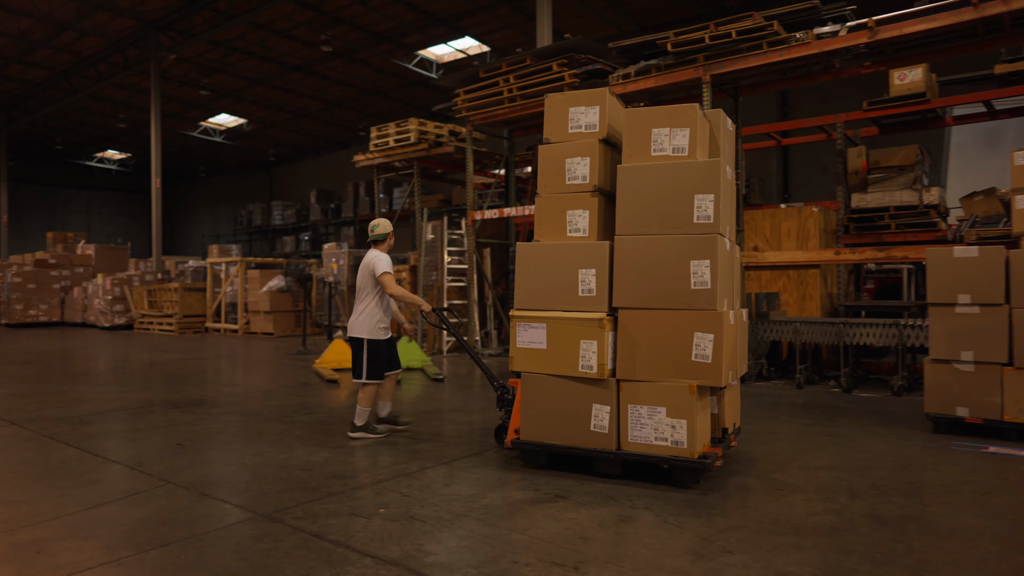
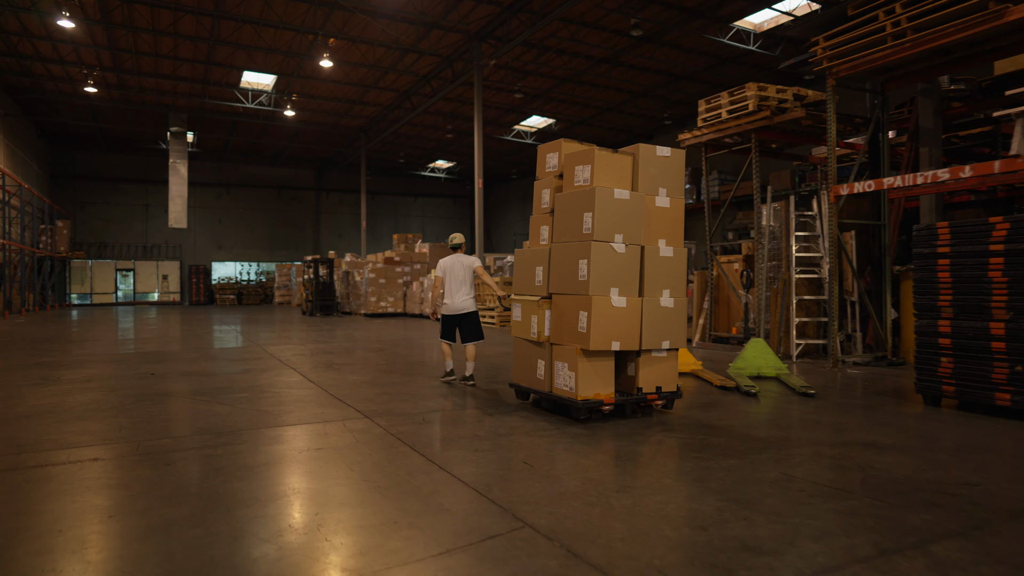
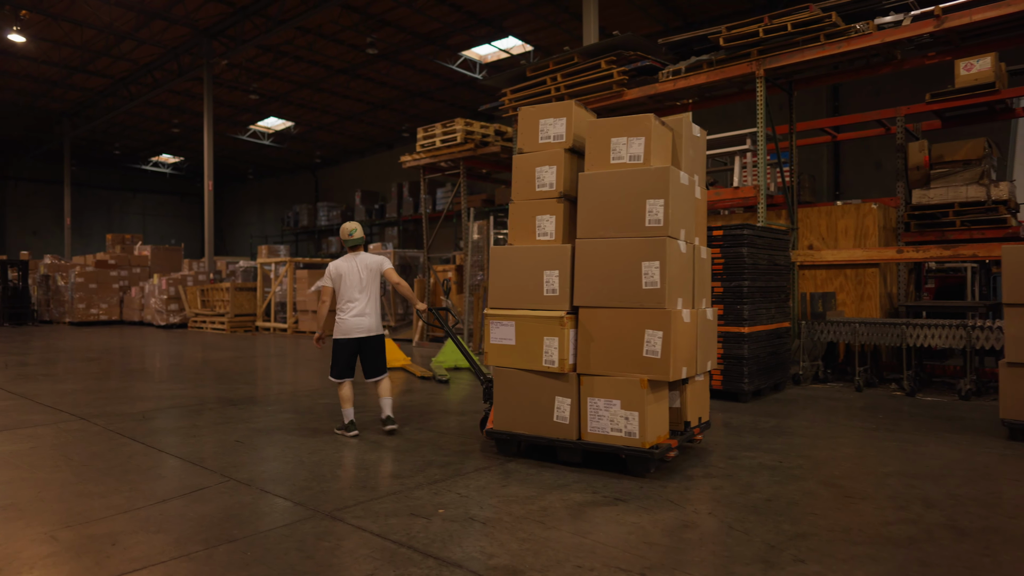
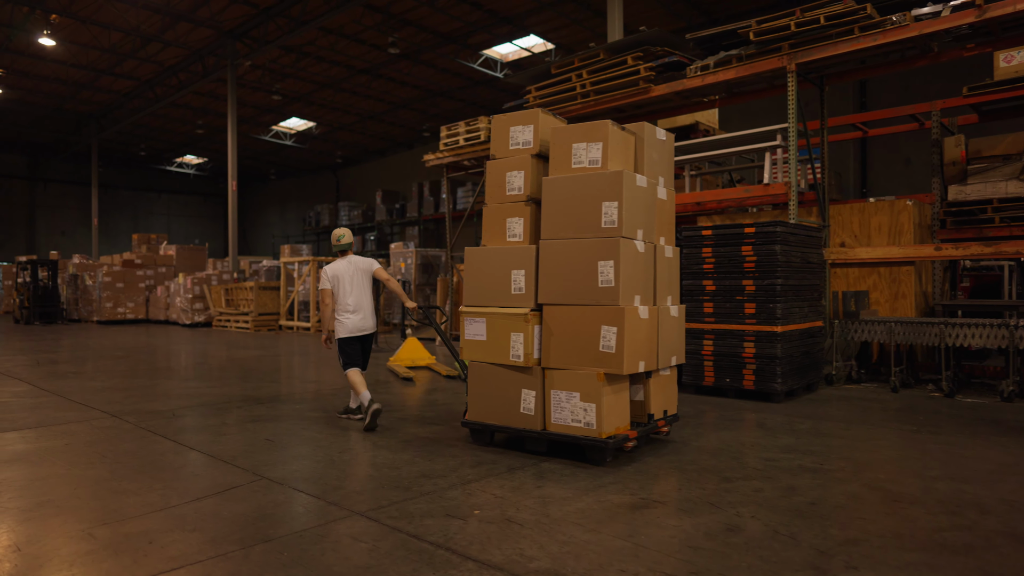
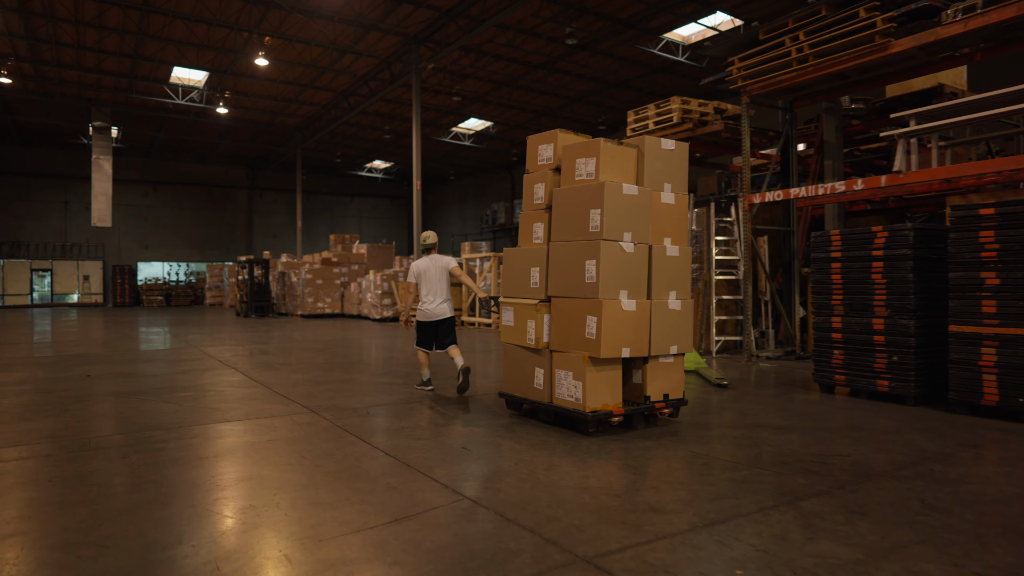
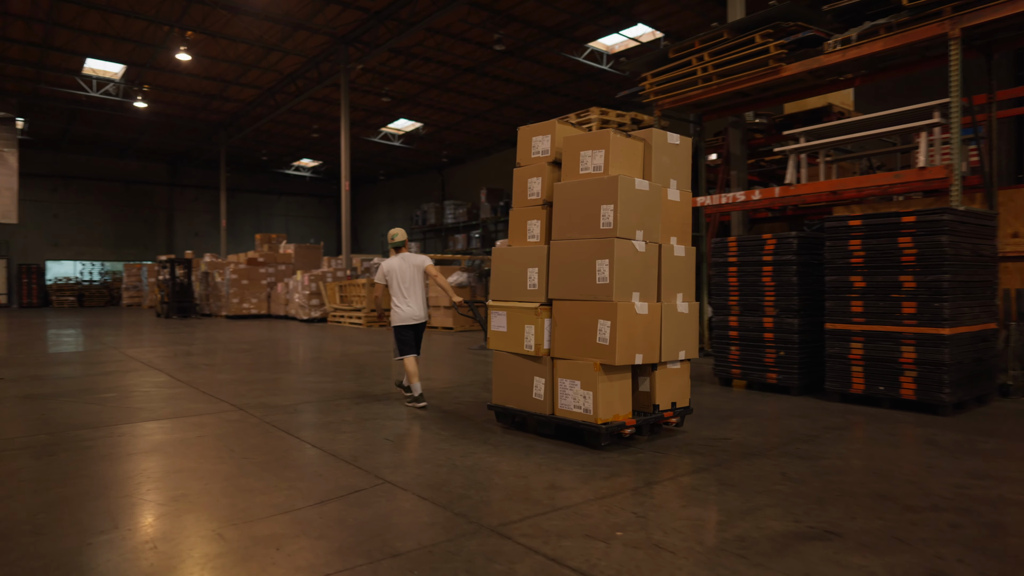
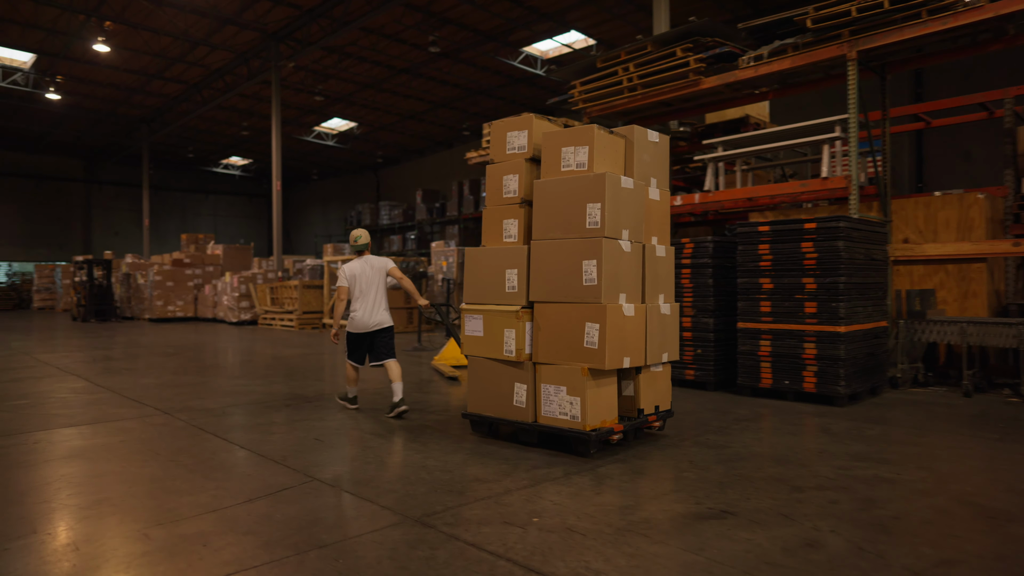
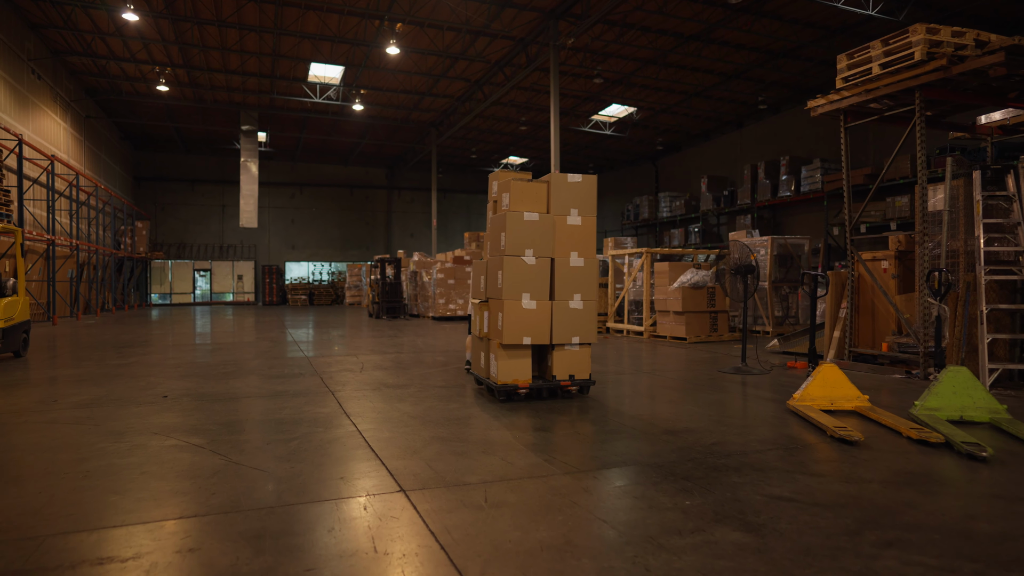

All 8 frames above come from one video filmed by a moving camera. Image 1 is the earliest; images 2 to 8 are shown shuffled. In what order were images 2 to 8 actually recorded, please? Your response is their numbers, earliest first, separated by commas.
3, 4, 7, 6, 5, 2, 8
